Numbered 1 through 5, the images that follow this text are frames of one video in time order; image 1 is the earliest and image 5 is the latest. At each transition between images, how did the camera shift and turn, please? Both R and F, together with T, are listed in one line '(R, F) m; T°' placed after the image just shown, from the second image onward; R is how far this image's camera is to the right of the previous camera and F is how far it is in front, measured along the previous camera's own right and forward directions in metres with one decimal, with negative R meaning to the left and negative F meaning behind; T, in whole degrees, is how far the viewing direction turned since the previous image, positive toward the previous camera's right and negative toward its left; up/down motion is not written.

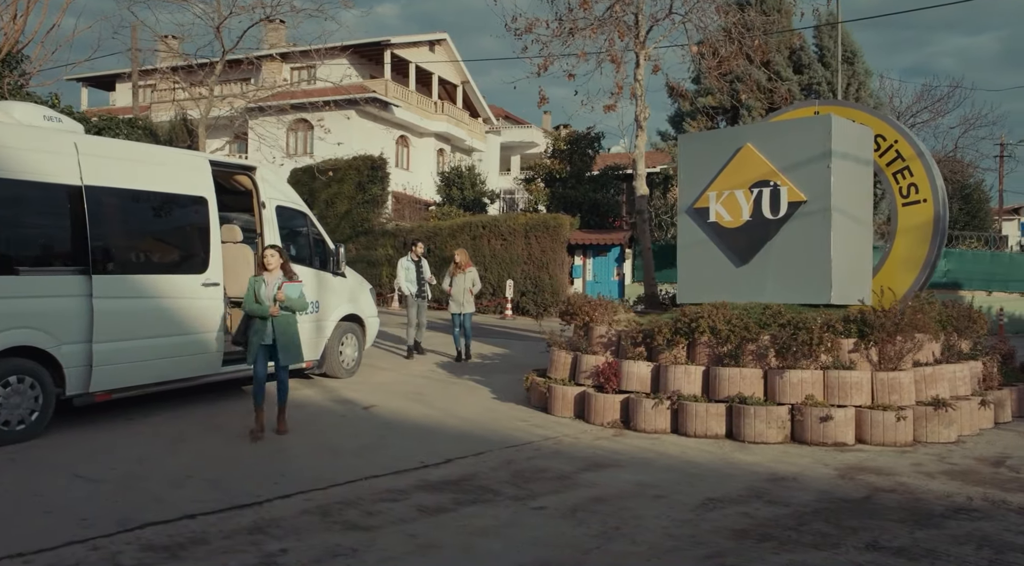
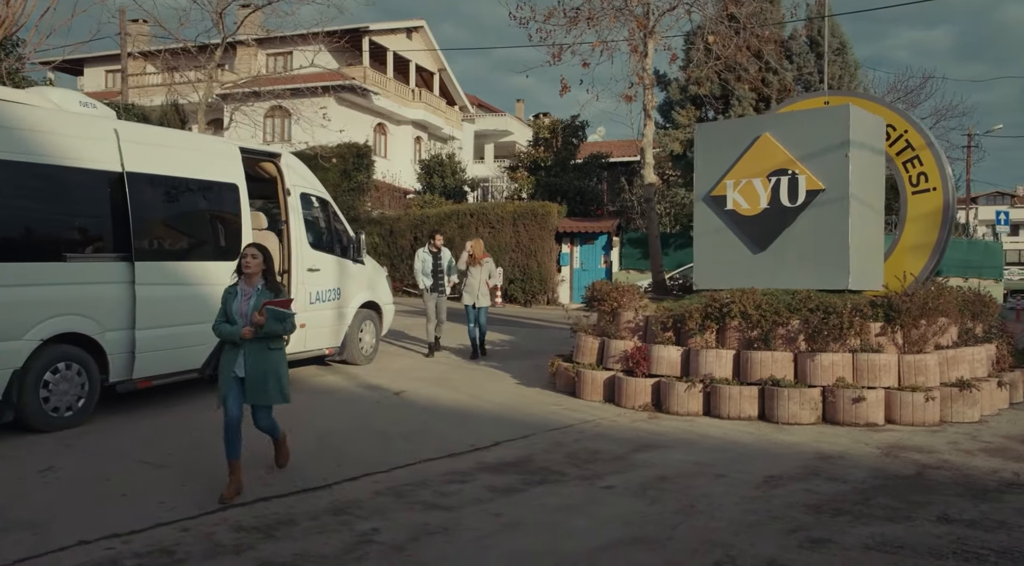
(-0.7, -0.1) m; +2°
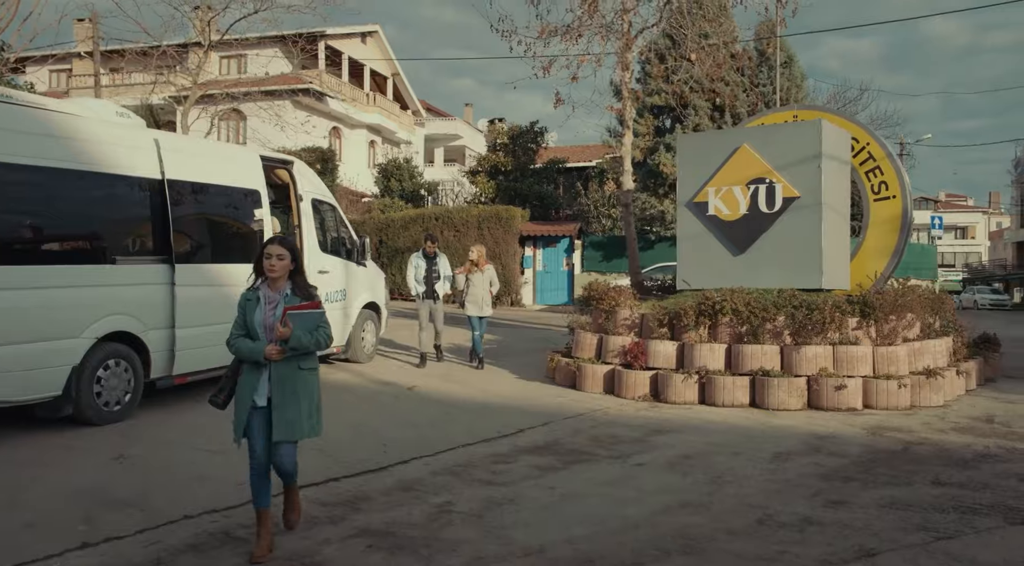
(-0.7, -0.6) m; +4°
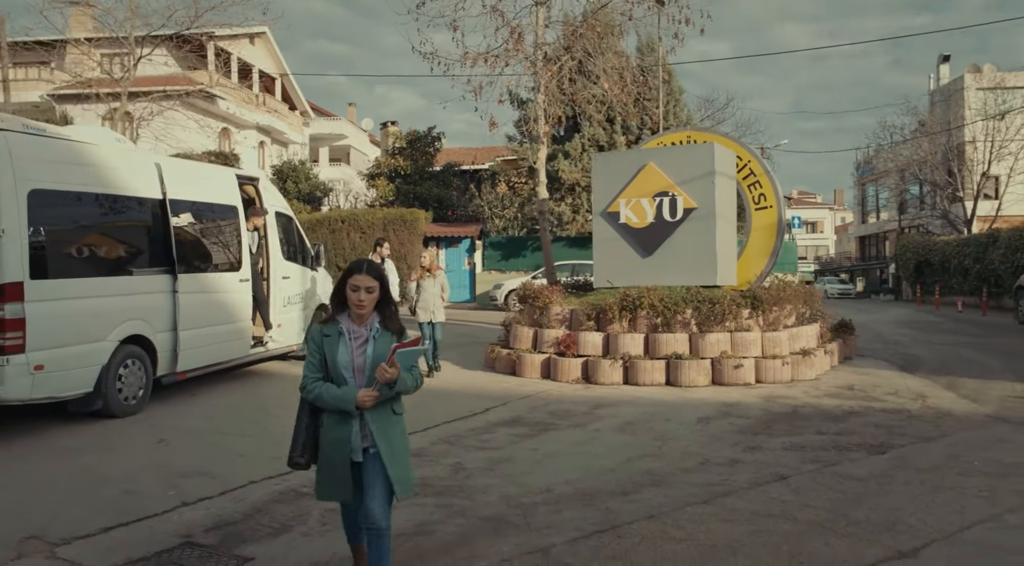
(-0.9, -1.3) m; +9°
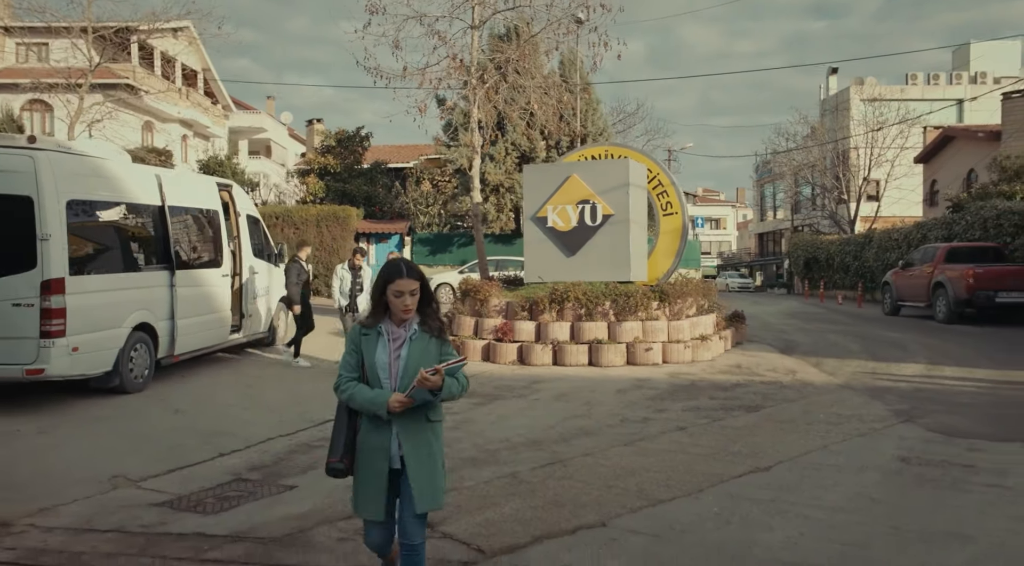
(-0.5, -1.7) m; +6°
